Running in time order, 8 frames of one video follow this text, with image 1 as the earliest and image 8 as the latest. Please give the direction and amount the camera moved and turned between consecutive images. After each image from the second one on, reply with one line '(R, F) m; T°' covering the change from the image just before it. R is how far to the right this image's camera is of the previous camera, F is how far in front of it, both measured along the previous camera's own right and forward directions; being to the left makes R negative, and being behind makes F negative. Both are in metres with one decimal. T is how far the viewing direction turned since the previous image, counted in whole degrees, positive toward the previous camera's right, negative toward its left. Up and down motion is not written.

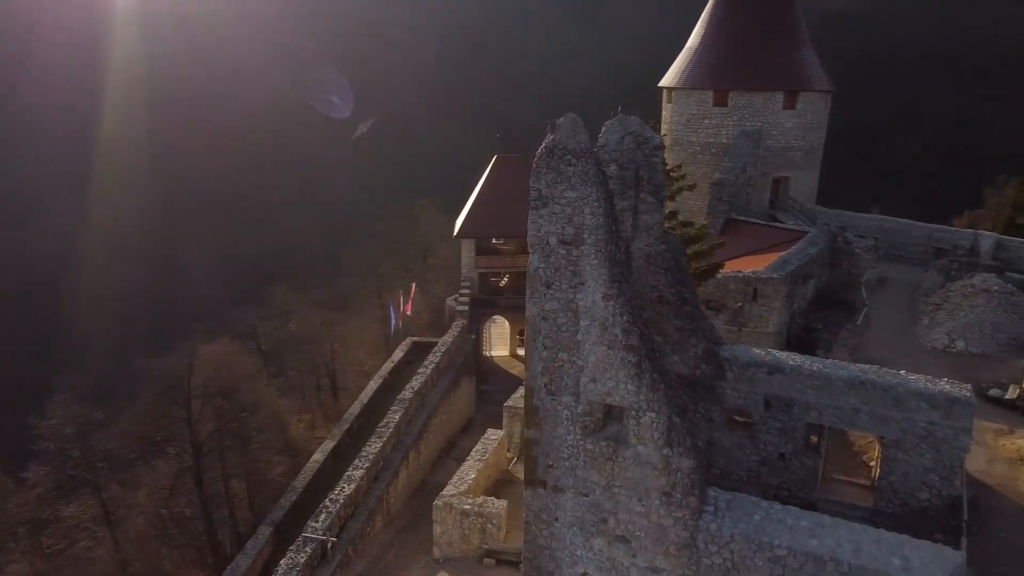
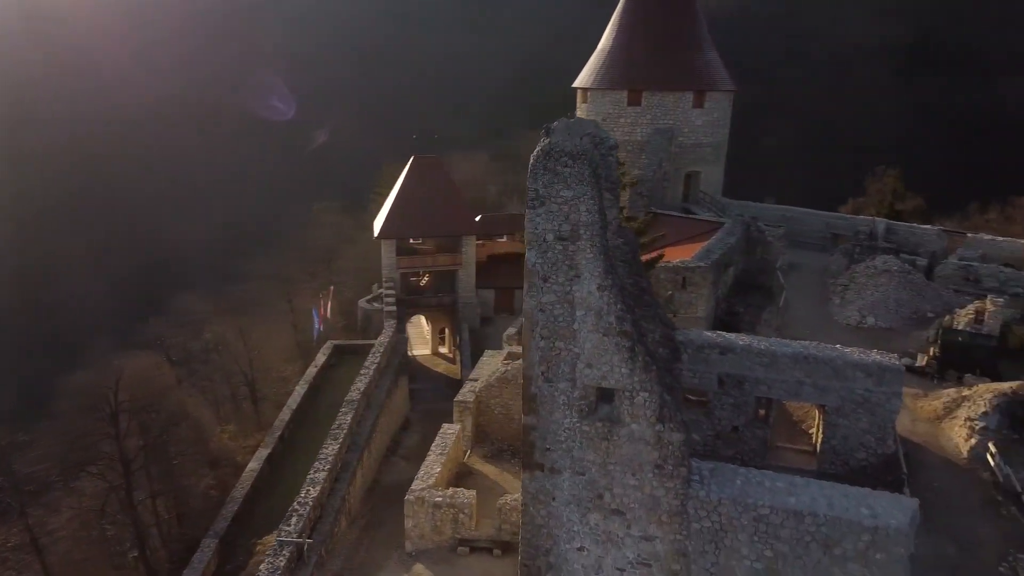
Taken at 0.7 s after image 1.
(-0.8, -0.3) m; +8°
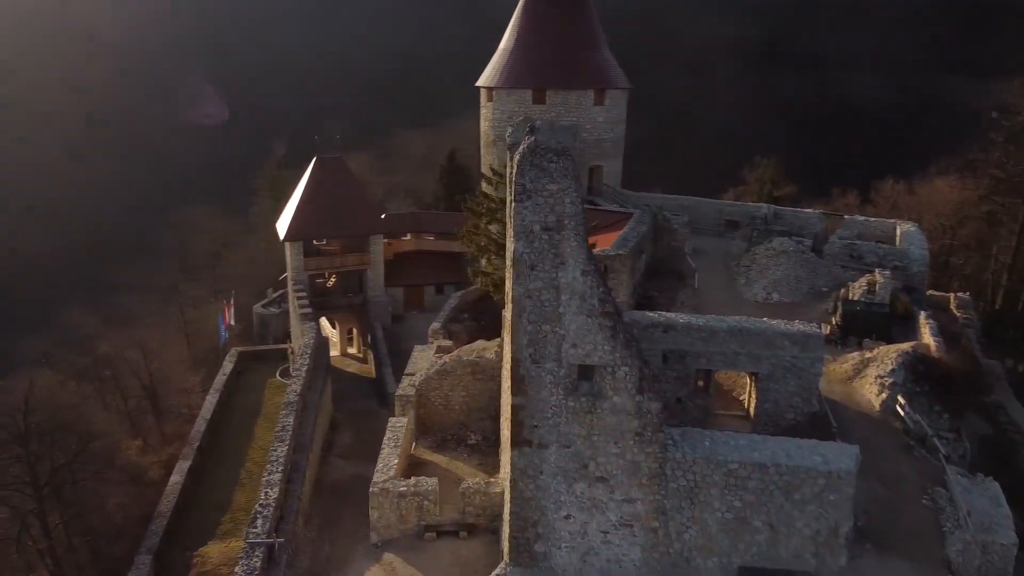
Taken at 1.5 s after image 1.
(-0.9, -0.3) m; +9°
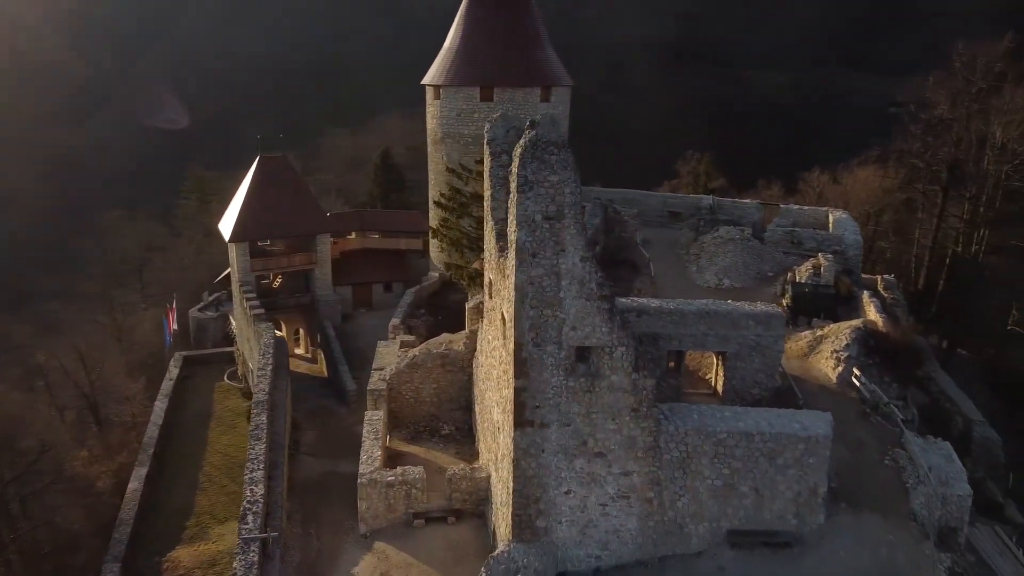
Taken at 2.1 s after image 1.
(-0.7, -0.3) m; +6°
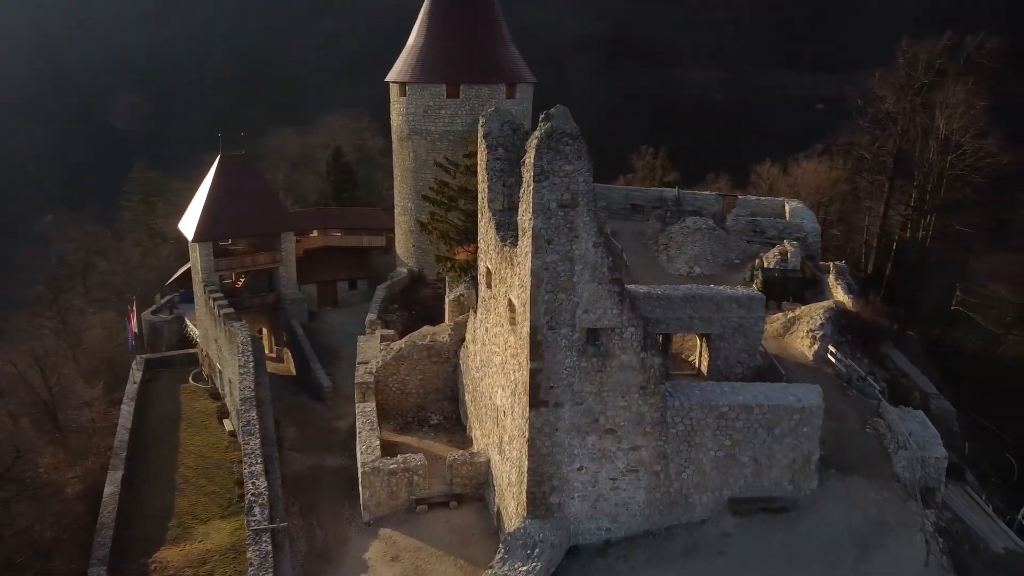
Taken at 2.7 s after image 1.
(-0.7, -0.3) m; +4°
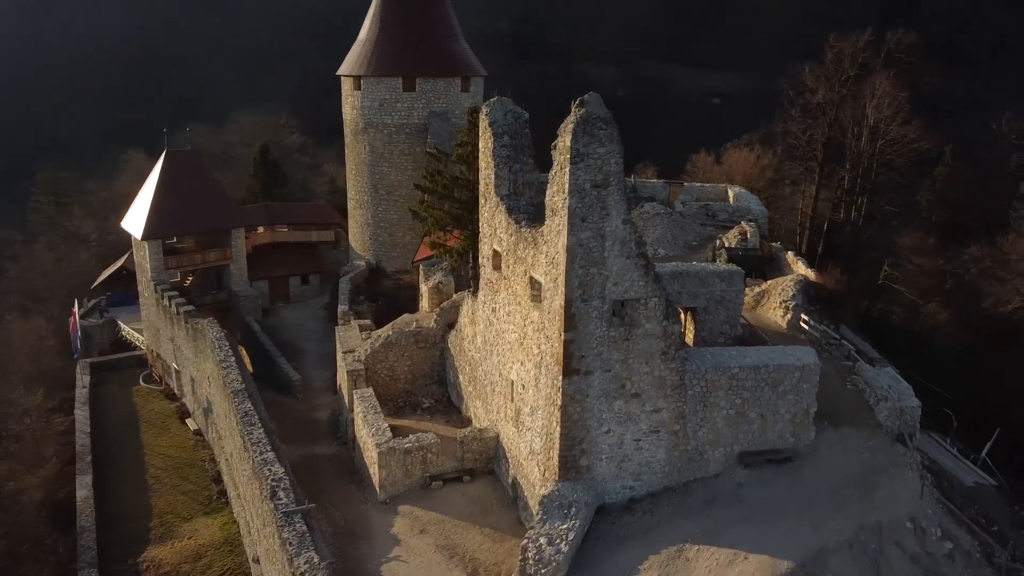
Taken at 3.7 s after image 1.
(-1.2, -0.4) m; +7°
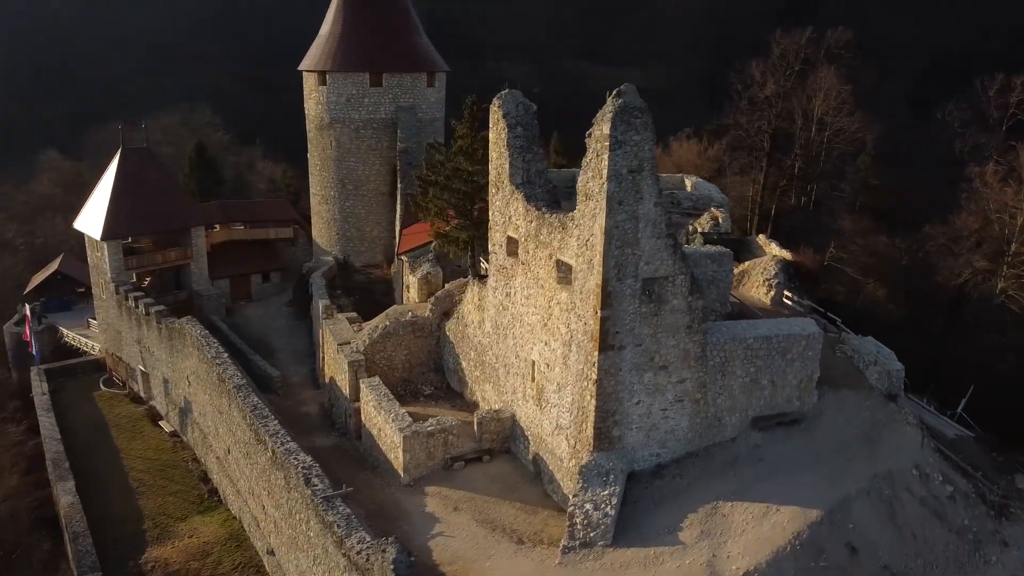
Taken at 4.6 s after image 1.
(-1.3, -0.3) m; +6°
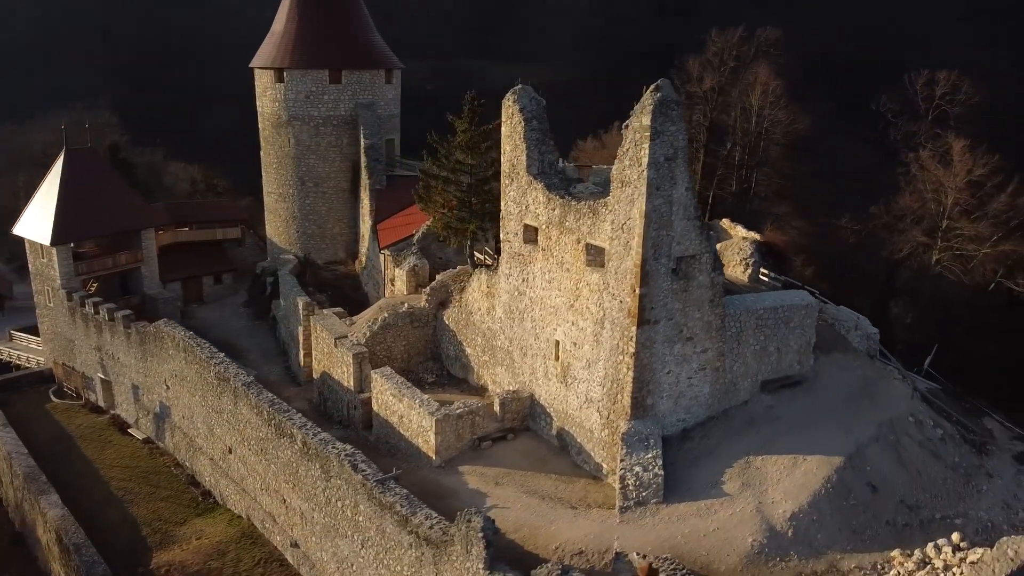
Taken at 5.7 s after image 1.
(-1.7, -0.4) m; +8°
